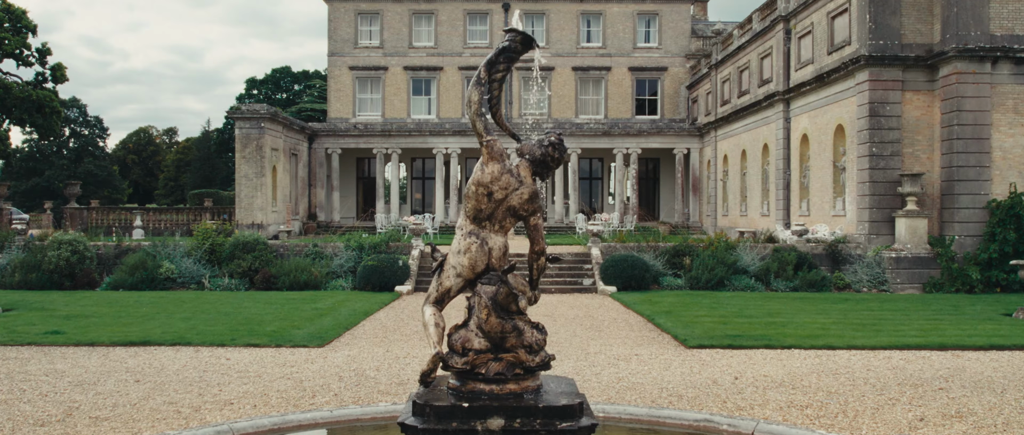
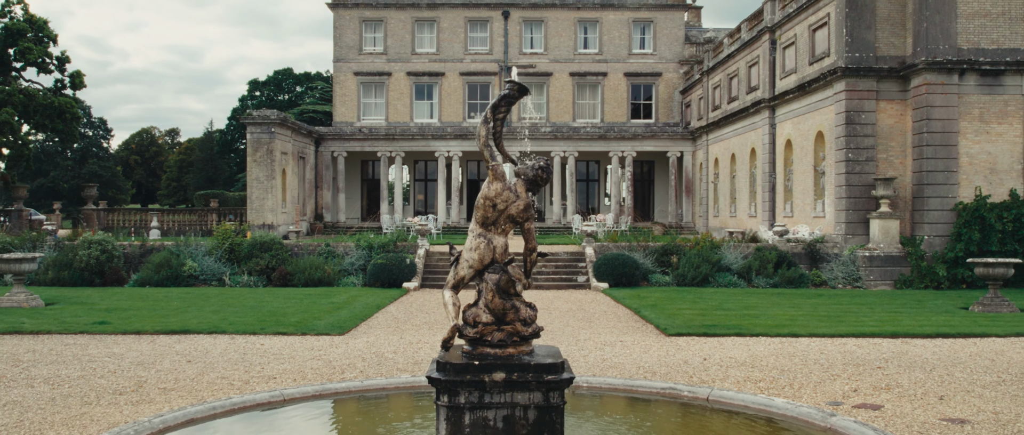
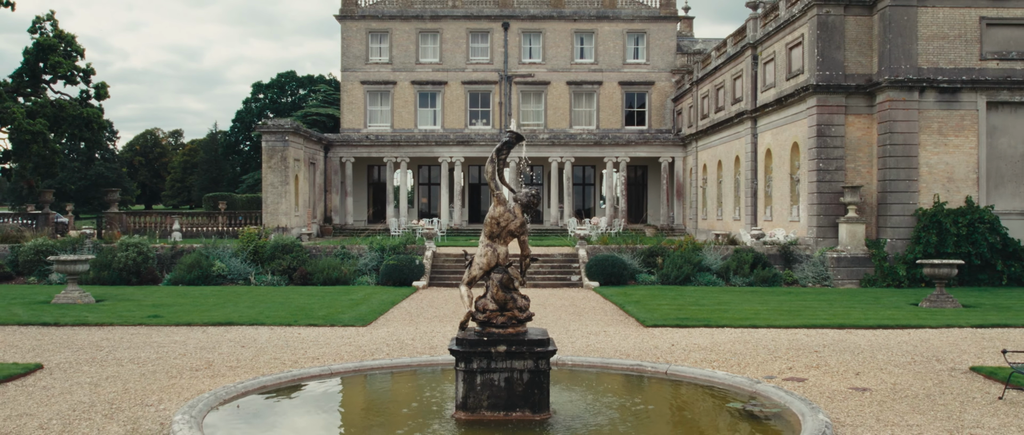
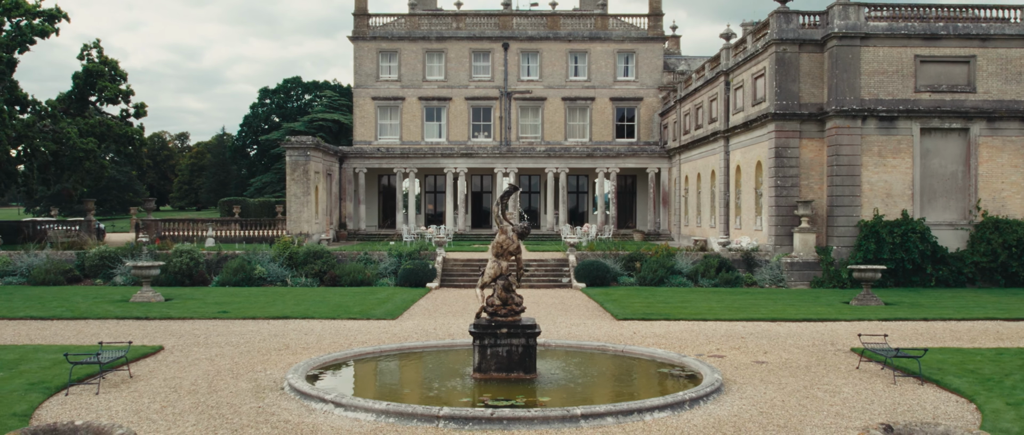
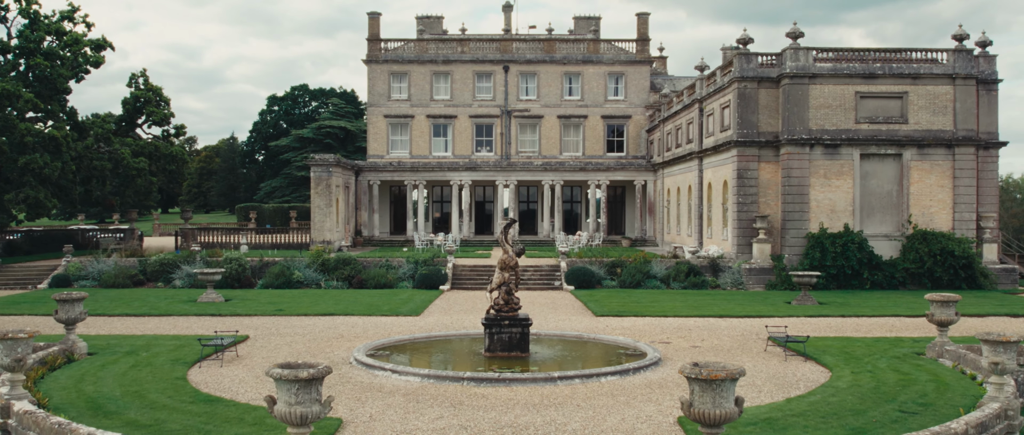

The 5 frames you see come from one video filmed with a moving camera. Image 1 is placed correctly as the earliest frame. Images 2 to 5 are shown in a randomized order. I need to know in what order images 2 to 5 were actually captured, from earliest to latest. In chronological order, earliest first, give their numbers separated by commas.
2, 3, 4, 5
